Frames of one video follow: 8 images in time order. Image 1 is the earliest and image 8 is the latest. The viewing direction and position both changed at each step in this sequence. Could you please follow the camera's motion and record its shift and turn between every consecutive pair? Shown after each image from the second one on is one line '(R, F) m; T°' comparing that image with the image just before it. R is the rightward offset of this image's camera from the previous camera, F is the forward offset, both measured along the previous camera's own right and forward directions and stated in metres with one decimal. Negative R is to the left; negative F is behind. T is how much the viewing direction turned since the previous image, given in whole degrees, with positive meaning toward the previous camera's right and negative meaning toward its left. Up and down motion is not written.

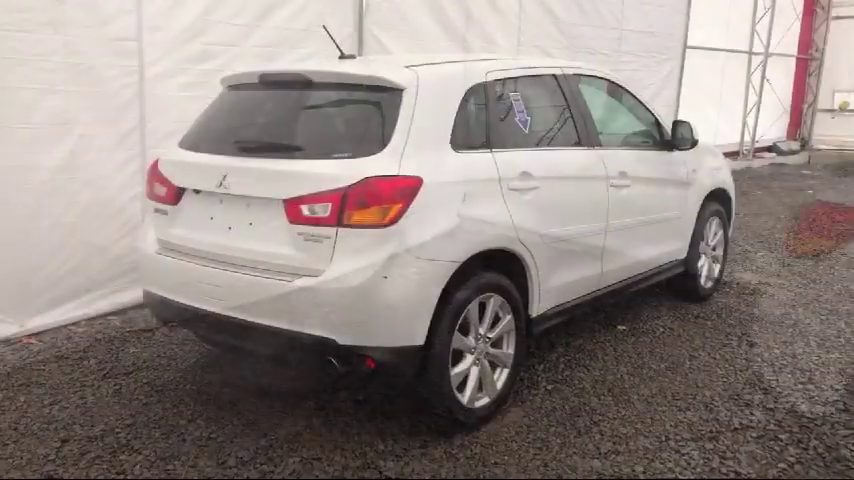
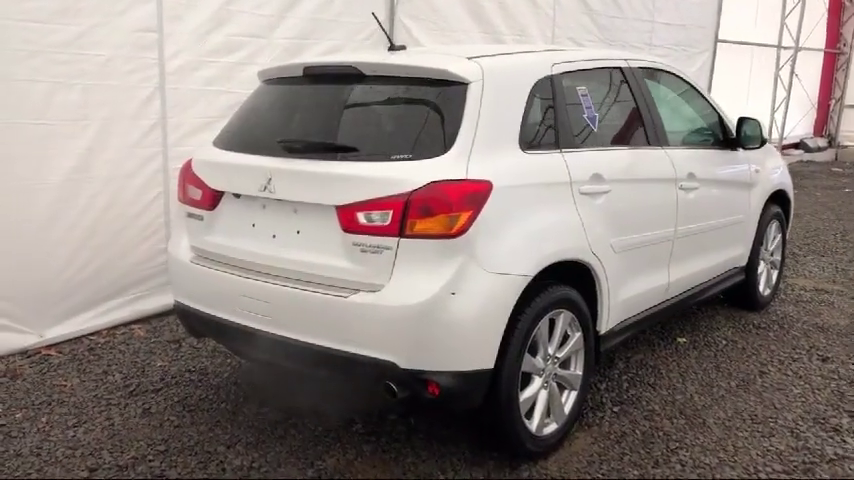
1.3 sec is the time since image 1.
(-0.2, +0.3) m; 0°
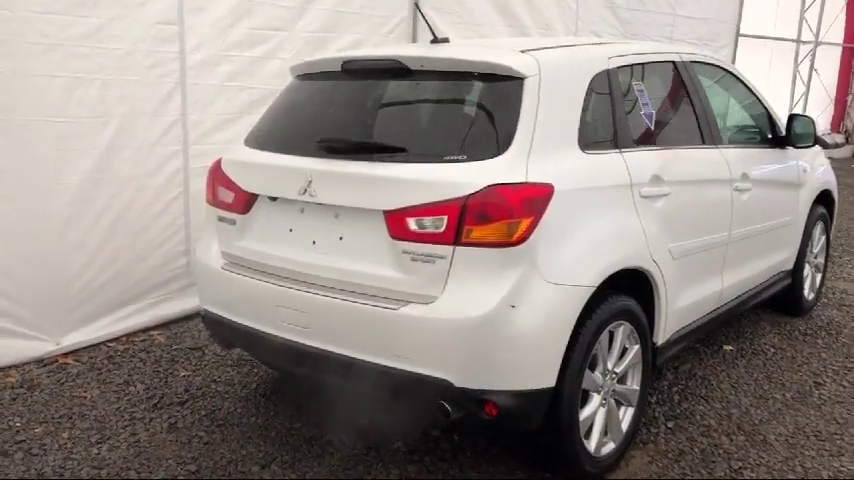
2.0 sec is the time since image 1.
(-0.2, +0.2) m; 0°
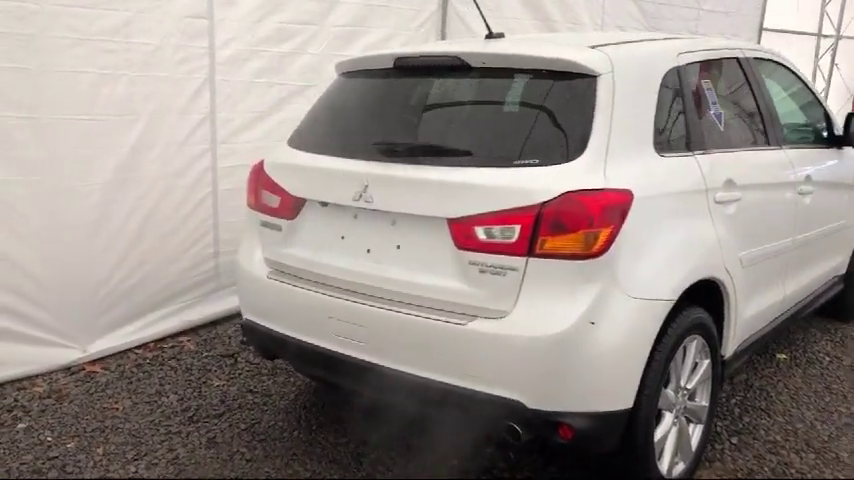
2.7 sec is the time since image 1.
(-0.2, +0.2) m; 0°
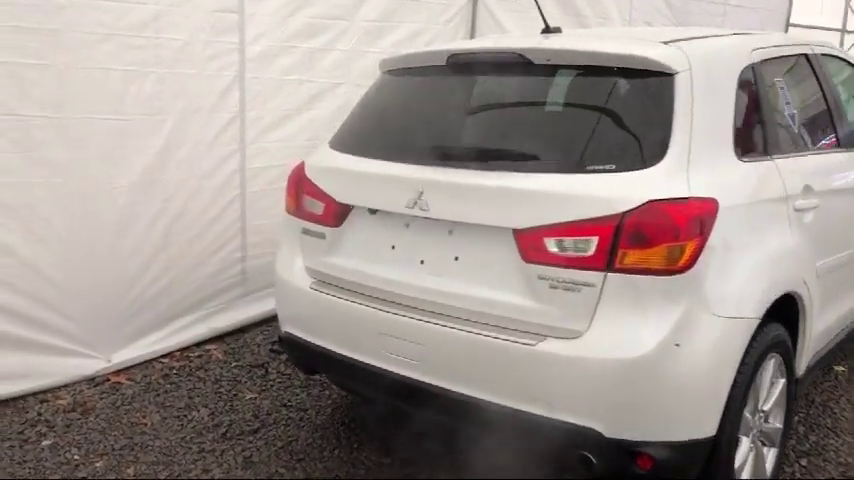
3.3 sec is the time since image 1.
(-0.2, +0.2) m; 0°
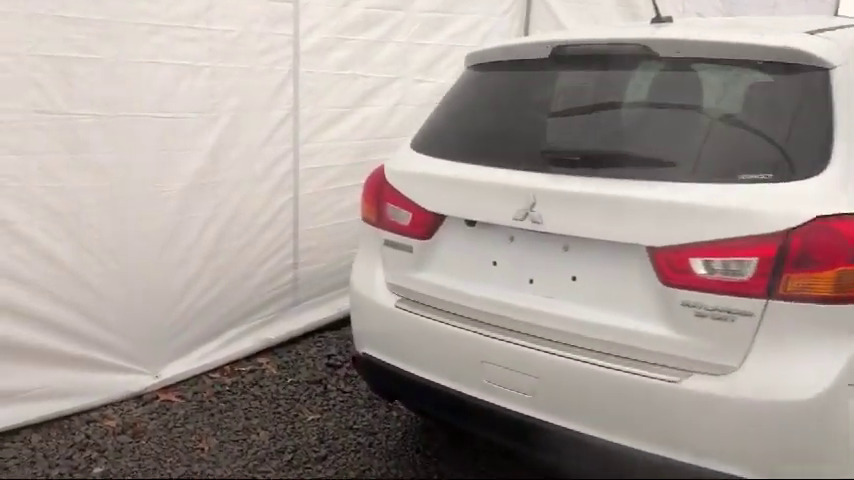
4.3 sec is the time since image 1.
(-0.3, +0.3) m; -1°
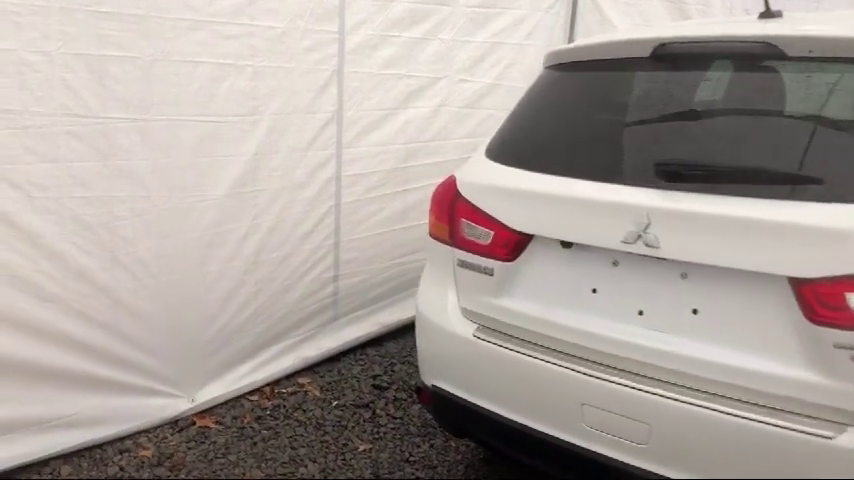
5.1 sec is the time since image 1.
(-0.2, +0.3) m; 0°
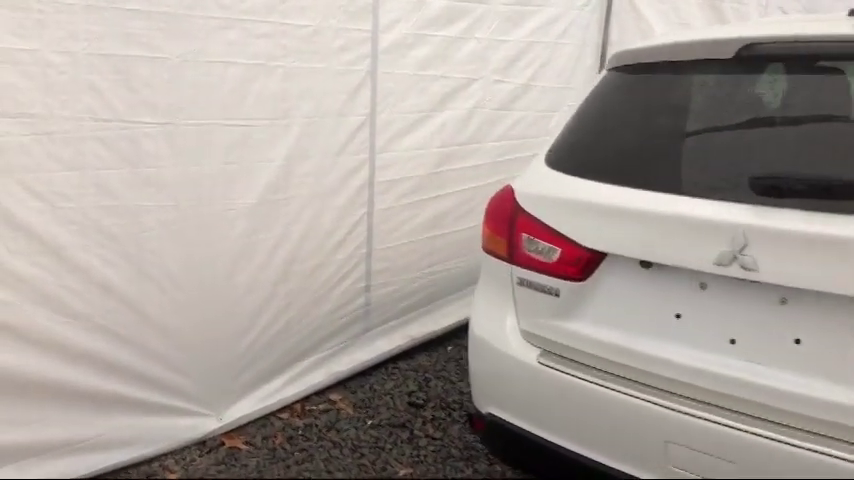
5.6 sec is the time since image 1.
(-0.1, +0.2) m; -1°
